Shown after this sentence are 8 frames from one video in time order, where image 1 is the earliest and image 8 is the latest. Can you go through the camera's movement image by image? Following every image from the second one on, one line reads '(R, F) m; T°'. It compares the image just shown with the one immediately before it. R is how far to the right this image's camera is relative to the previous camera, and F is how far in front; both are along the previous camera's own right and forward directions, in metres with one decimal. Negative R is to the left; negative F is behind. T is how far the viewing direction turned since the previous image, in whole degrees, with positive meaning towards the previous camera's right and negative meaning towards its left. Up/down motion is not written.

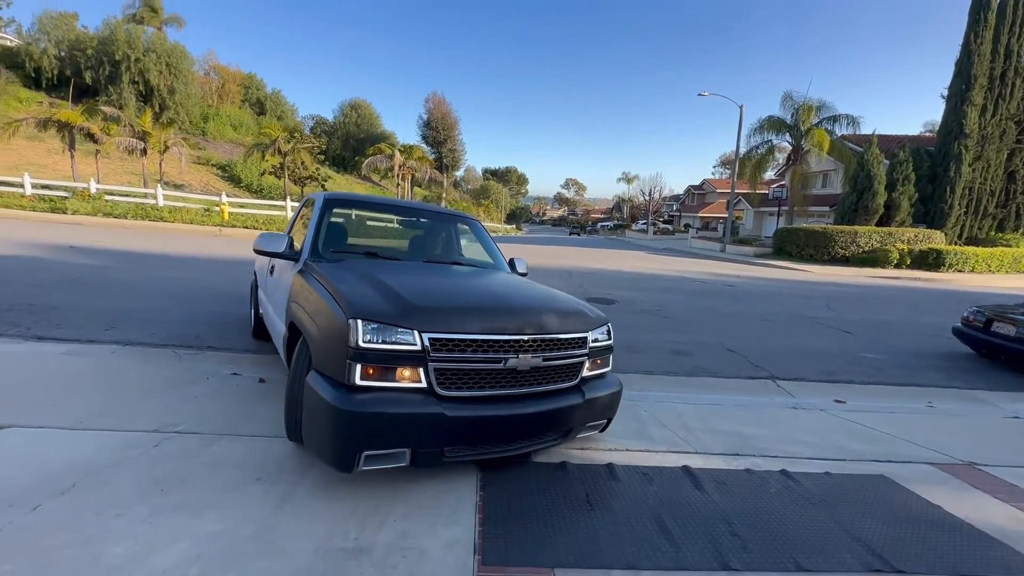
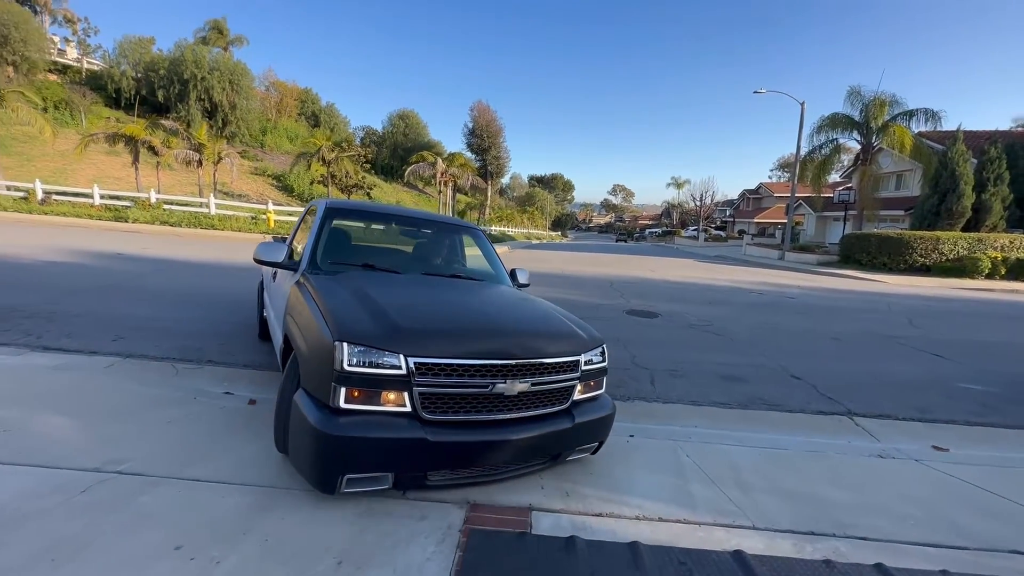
(+0.3, +0.7) m; -6°
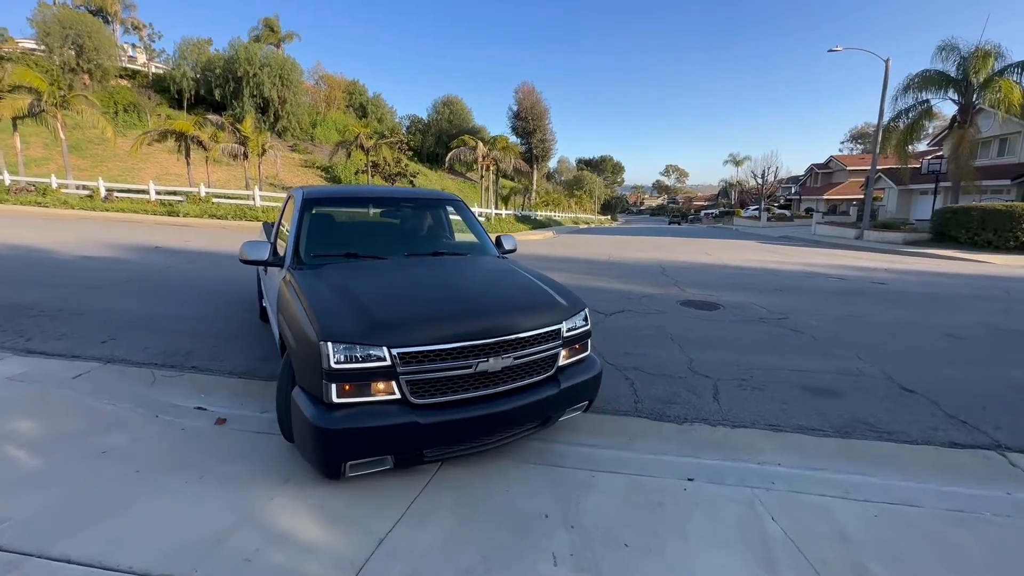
(+0.2, +1.0) m; -6°
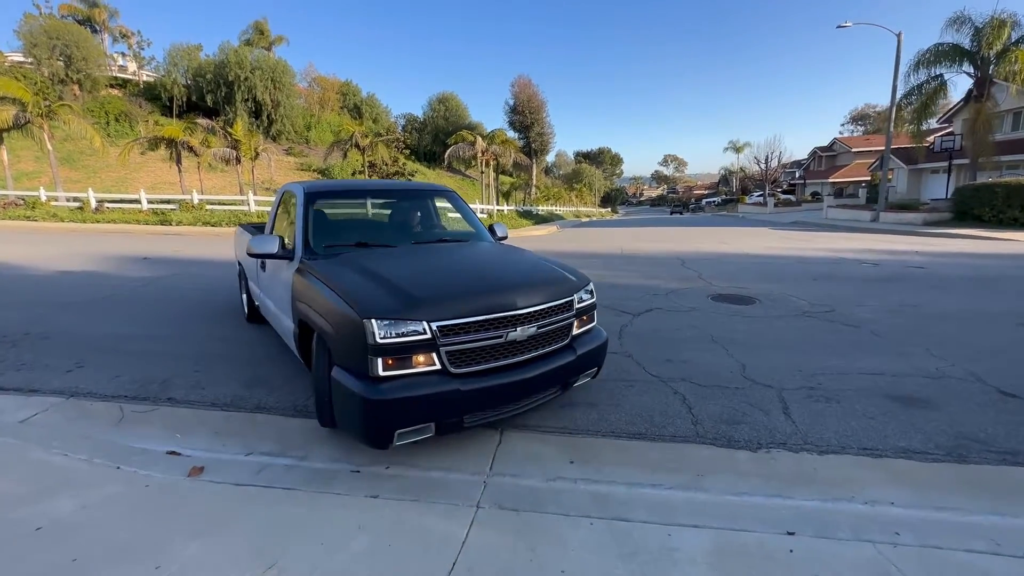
(-0.2, +0.7) m; 0°
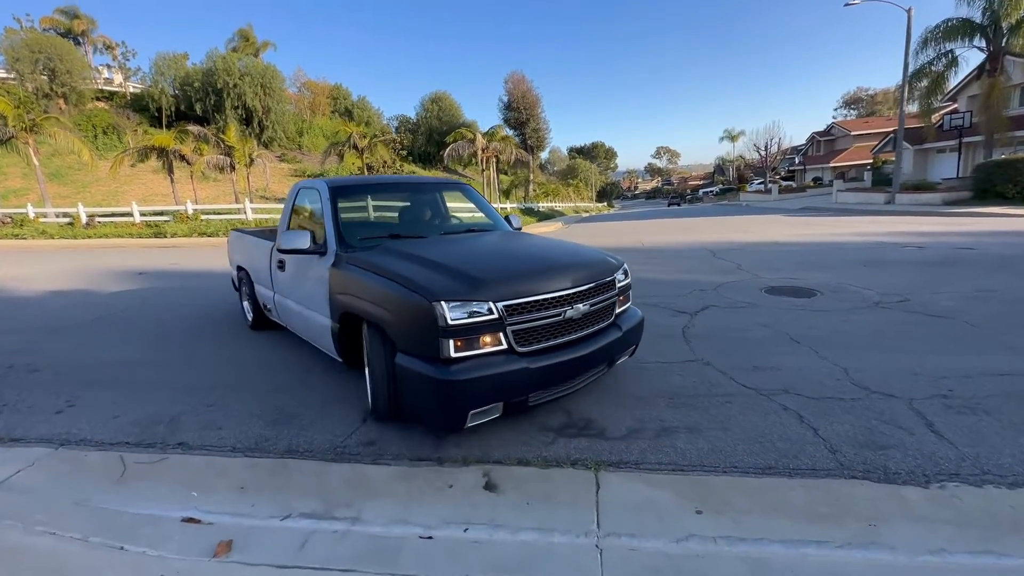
(-0.5, +0.7) m; 0°
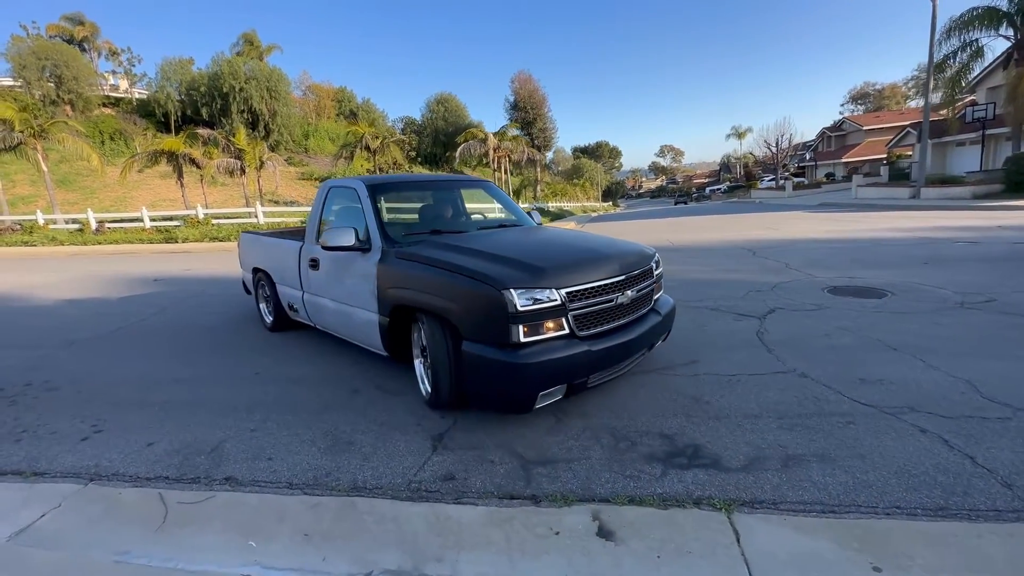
(-0.5, +0.4) m; 0°
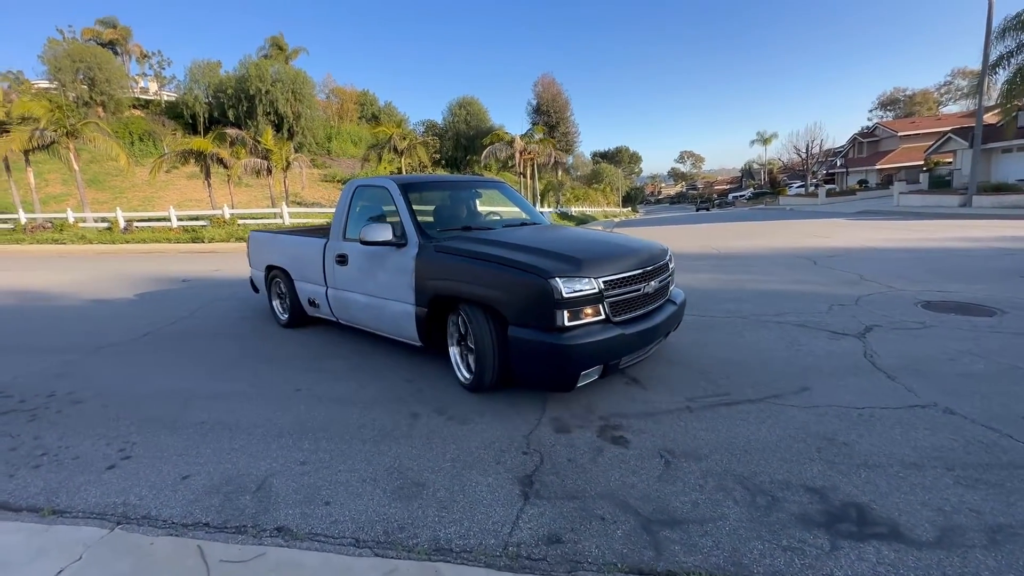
(-0.5, +0.5) m; -2°
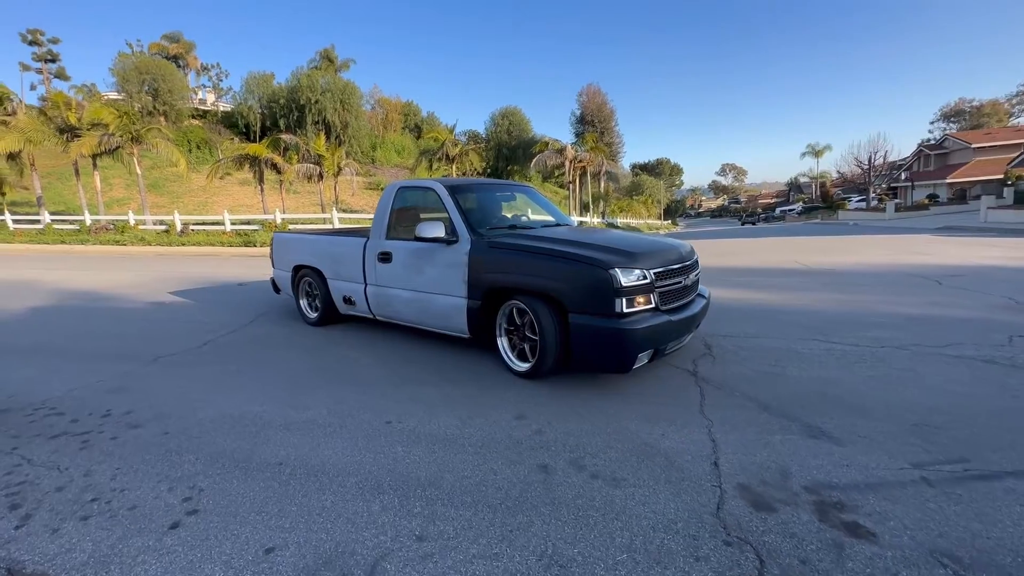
(-0.7, +0.7) m; -4°
